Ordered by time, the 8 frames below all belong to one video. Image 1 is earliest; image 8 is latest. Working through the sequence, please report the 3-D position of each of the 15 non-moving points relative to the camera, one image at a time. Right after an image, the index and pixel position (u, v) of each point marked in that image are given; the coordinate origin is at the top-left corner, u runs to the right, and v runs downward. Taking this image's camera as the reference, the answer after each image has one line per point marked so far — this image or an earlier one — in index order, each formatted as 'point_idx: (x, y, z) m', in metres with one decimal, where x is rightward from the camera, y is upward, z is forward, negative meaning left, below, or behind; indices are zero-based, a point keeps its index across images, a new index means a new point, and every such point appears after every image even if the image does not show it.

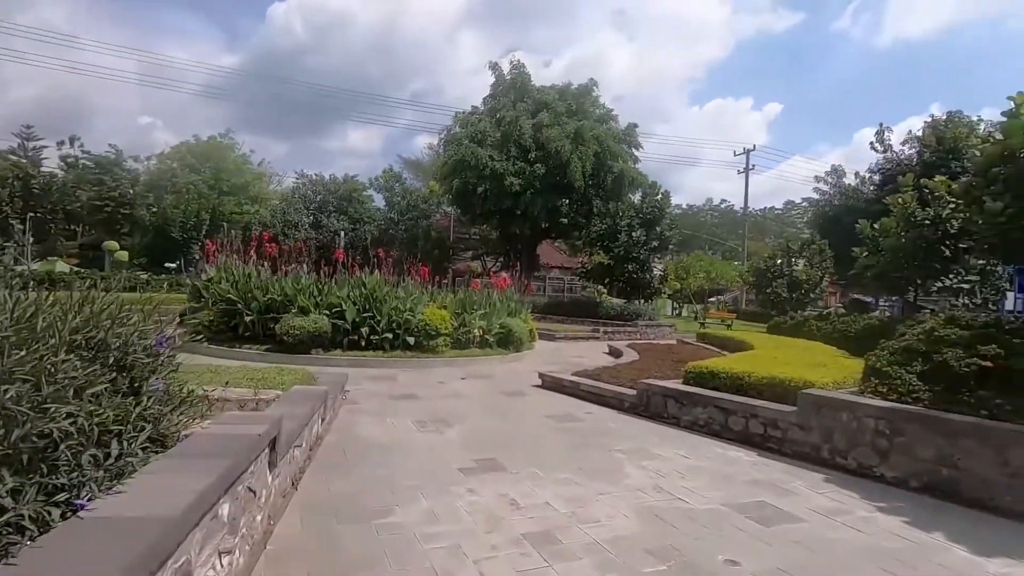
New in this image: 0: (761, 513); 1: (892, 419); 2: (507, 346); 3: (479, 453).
0: (+2.1, -1.9, +4.5) m
1: (+3.9, -1.3, +5.5) m
2: (-0.1, -1.5, +13.9) m
3: (-0.3, -1.8, +5.8) m
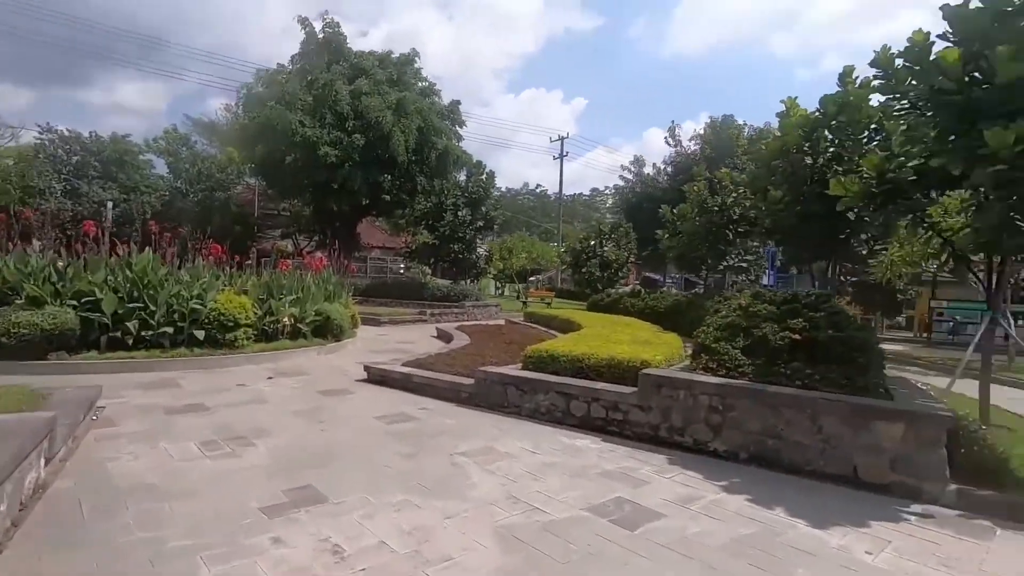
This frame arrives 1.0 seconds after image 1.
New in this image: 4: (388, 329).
0: (+0.8, -1.7, +4.1) m
1: (+2.2, -1.1, +5.7) m
2: (-4.3, -1.1, +12.3) m
3: (-1.9, -1.6, +4.5) m
4: (-4.1, -1.4, +17.9) m
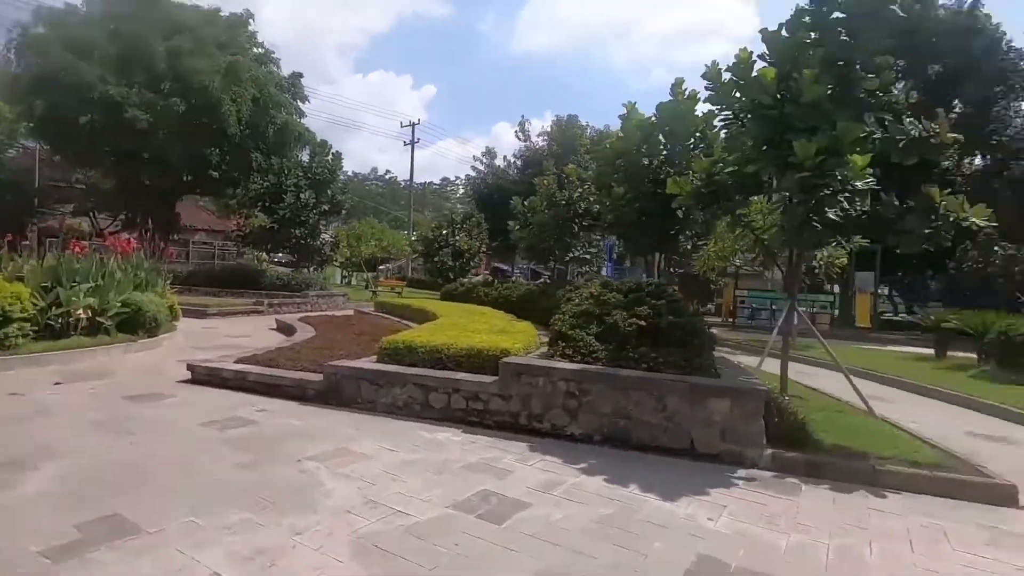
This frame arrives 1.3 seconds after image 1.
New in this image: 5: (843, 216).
0: (-0.2, -1.6, +4.0) m
1: (+0.7, -1.0, +5.9) m
2: (-7.4, -0.8, +10.5) m
3: (-2.9, -1.5, +3.7) m
4: (-8.7, -1.0, +15.9) m
5: (+3.8, +0.8, +6.1) m
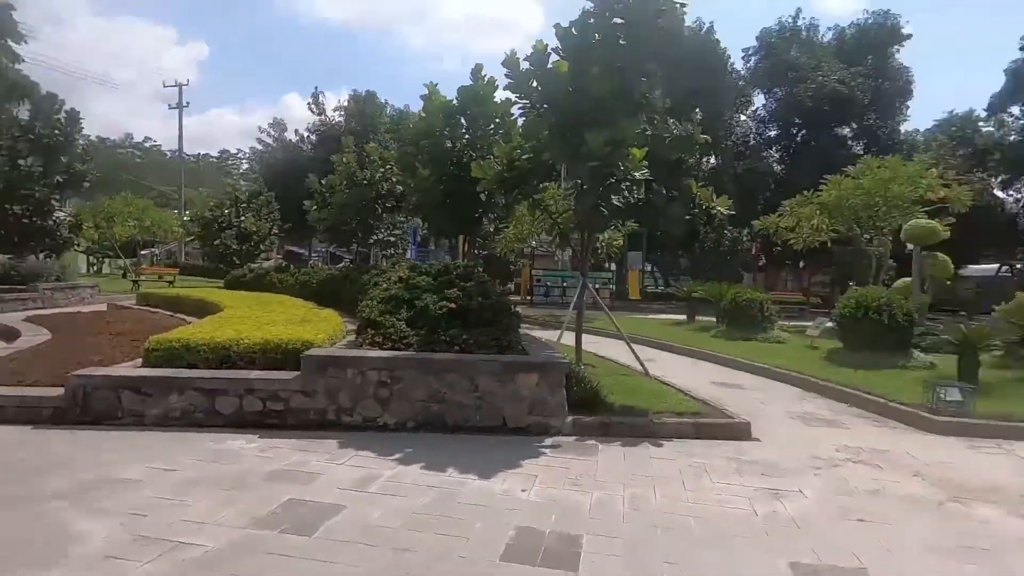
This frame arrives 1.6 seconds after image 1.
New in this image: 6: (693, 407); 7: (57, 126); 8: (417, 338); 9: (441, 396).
0: (-1.5, -1.6, +3.6) m
1: (-1.3, -0.8, +5.7) m
2: (-10.5, -0.8, +7.1) m
3: (-3.9, -1.5, +2.3) m
4: (-13.6, -0.9, +11.7) m
5: (+1.4, +1.1, +6.9) m
6: (+2.1, -1.4, +6.2) m
7: (-15.5, +5.5, +18.2) m
8: (-1.1, -0.6, +6.1) m
9: (-0.8, -1.1, +5.7) m
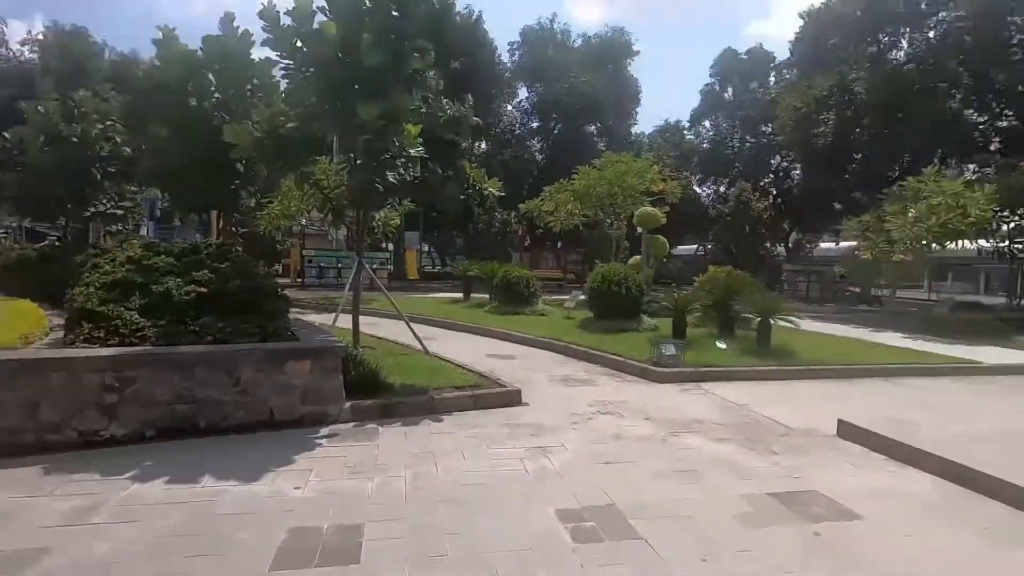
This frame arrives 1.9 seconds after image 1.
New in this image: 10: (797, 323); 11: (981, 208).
0: (-2.7, -1.5, +2.7) m
1: (-3.4, -0.7, +4.6) m
2: (-12.4, -0.9, +2.4) m
3: (-4.4, -1.5, +0.6) m
4: (-17.1, -0.9, +5.3) m
5: (-1.4, +1.4, +6.8) m
6: (-0.5, -1.1, +6.5) m
7: (-21.5, +5.6, +10.3) m
8: (-3.4, -0.4, +5.1) m
9: (-2.9, -1.0, +4.9) m
10: (+5.0, -0.6, +9.5) m
11: (+11.5, +2.0, +13.2) m
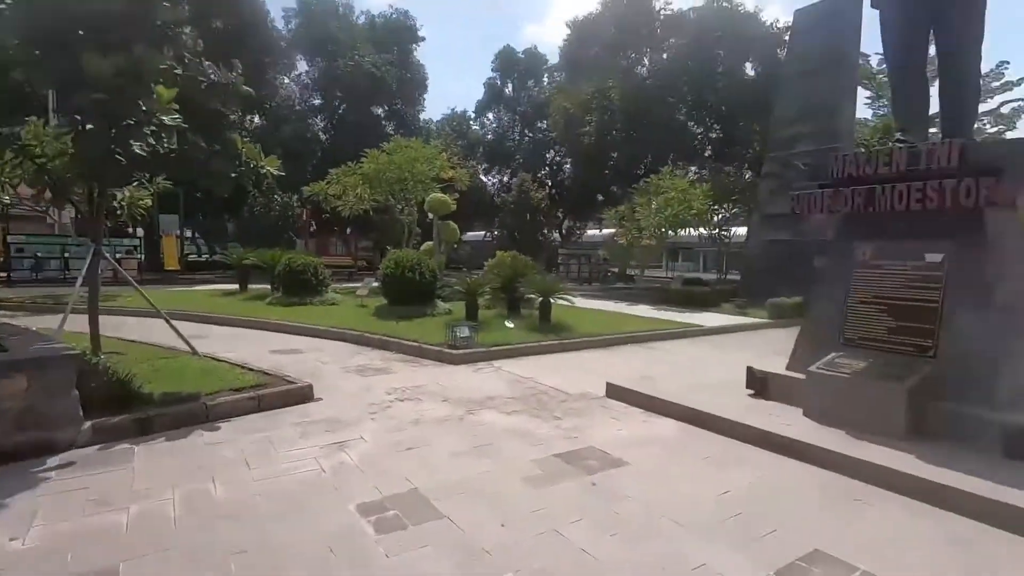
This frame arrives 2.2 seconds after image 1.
0: (-3.5, -1.5, +1.5) m
1: (-4.8, -0.7, +3.0) m
2: (-12.4, -1.3, -2.4) m
3: (-4.3, -1.7, -1.1) m
4: (-17.8, -1.4, -1.4) m
5: (-3.8, +1.5, +5.7) m
6: (-2.8, -1.0, +5.8) m
7: (-23.9, +5.1, +1.4) m
8: (-5.0, -0.4, +3.5) m
9: (-4.5, -1.0, +3.5) m
10: (+1.2, -0.3, +10.7) m
11: (+5.7, +2.6, +16.4) m
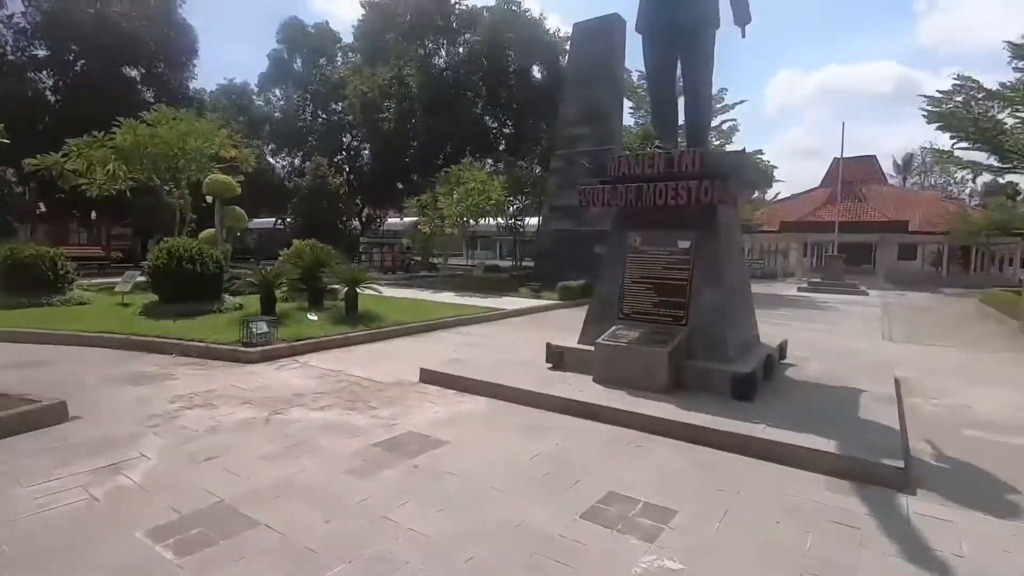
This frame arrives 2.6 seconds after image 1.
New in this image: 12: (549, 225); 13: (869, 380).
0: (-3.7, -1.6, +0.3) m
1: (-5.5, -0.8, +1.2) m
2: (-10.6, -1.7, -6.5) m
3: (-3.5, -1.8, -2.4) m
4: (-16.0, -2.0, -7.5) m
5: (-5.6, +1.4, +4.0) m
6: (-4.6, -1.0, +4.6) m
7: (-22.9, +4.3, -7.2) m
8: (-5.8, -0.5, +1.6) m
9: (-5.3, -1.1, +1.8) m
10: (-2.6, 0.0, +10.5) m
11: (-0.5, +3.1, +17.4) m
12: (+1.1, +1.9, +16.4) m
13: (+4.0, -1.0, +6.1) m
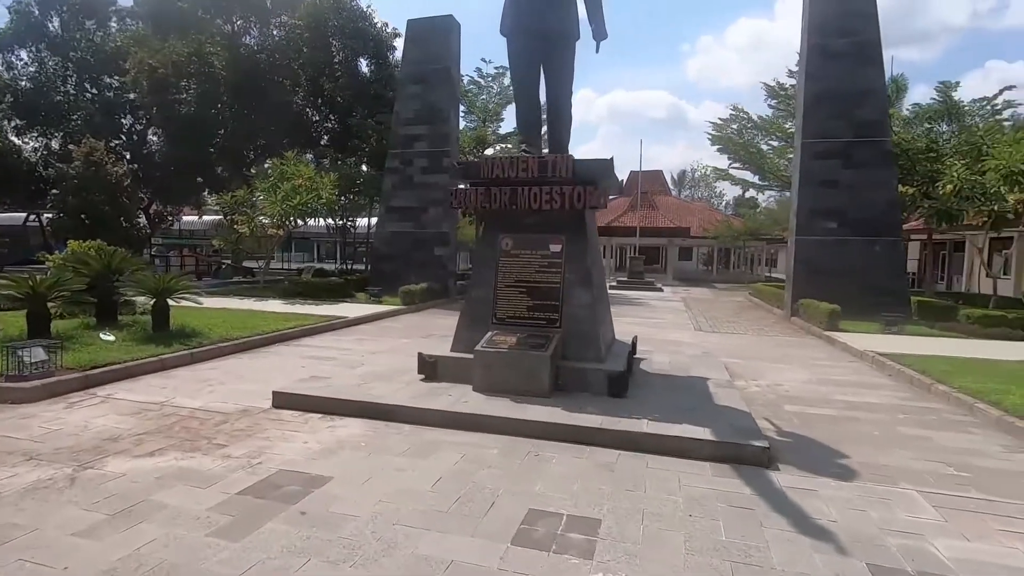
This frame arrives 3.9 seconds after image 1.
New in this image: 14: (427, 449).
0: (-3.0, -1.7, -1.1) m
1: (-5.0, -1.0, -0.8) m
2: (-7.2, -1.9, -9.8) m
3: (-1.9, -1.9, -3.6) m
4: (-12.1, -2.3, -12.5) m
5: (-6.0, +1.3, +1.8) m
6: (-5.2, -1.1, +2.6) m
7: (-18.8, +3.8, -14.4) m
8: (-5.4, -0.7, -0.6) m
9: (-4.9, -1.2, -0.2) m
10: (-5.3, -0.2, +8.9) m
11: (-5.6, +2.9, +16.2) m
12: (-3.7, +1.8, +15.7) m
13: (+2.5, -1.0, +6.9) m
14: (-0.6, -1.3, +4.2) m
